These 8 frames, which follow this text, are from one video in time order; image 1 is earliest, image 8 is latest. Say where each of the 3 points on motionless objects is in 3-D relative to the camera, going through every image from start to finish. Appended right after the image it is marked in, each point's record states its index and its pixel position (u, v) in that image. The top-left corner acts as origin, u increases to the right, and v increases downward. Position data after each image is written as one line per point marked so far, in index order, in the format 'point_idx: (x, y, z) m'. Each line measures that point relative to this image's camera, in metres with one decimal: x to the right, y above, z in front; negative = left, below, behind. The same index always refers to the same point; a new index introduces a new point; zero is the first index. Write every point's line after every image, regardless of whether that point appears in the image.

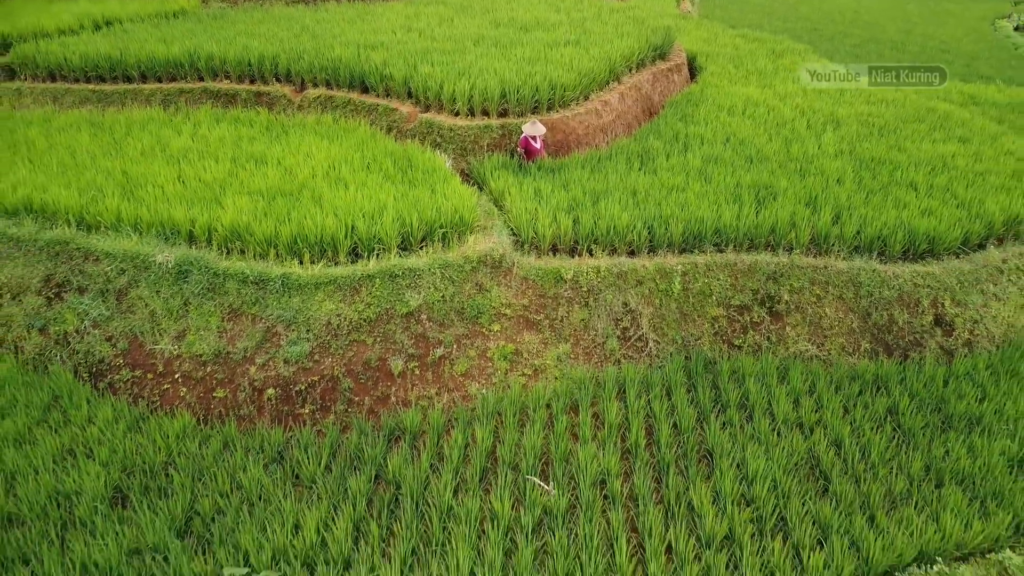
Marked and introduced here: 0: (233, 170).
0: (-1.0, +0.4, +3.2) m
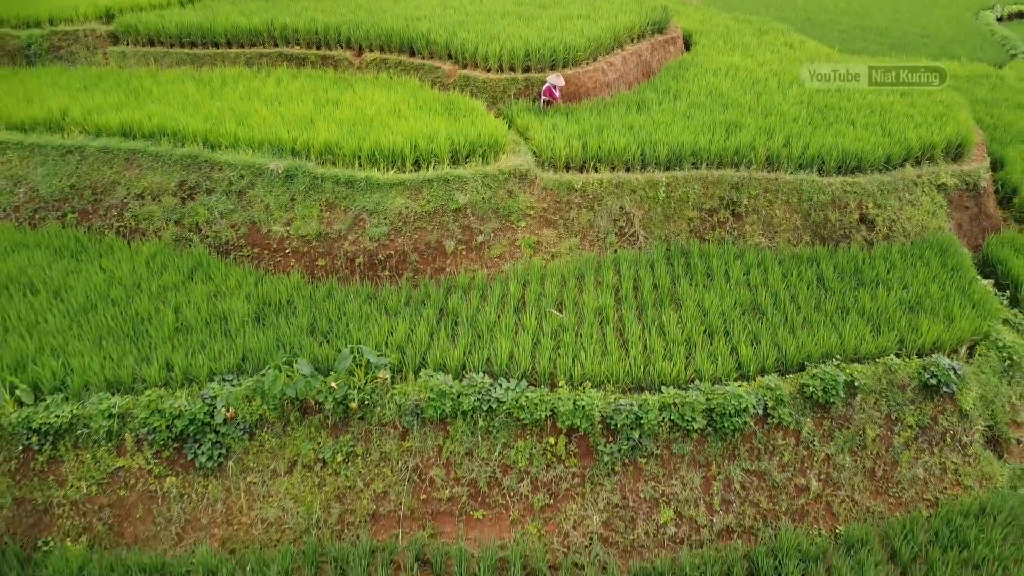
0: (-0.9, +0.8, +4.0) m
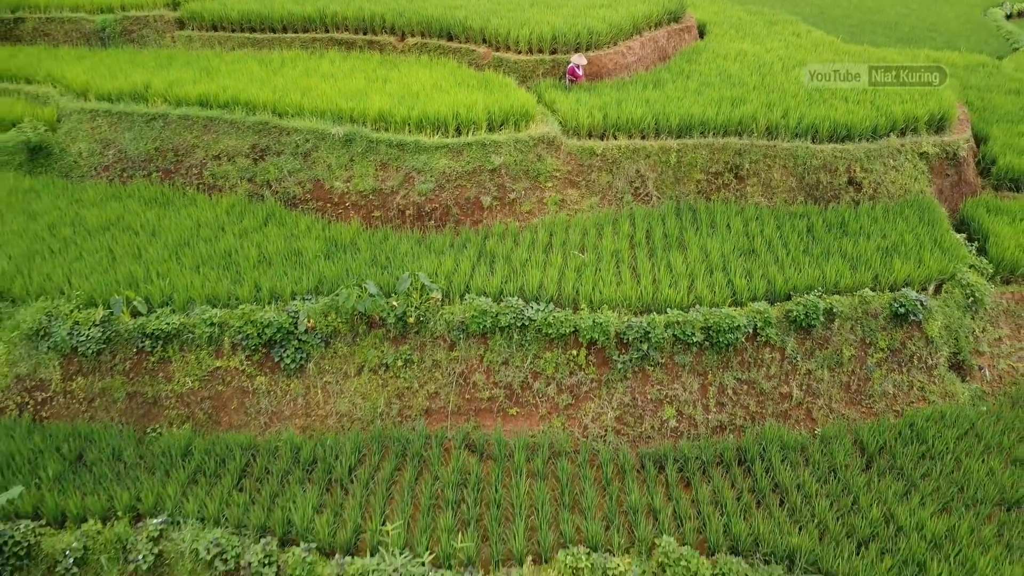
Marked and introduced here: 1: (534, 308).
0: (-0.8, +1.1, +4.5) m
1: (+0.1, -0.1, +3.2) m
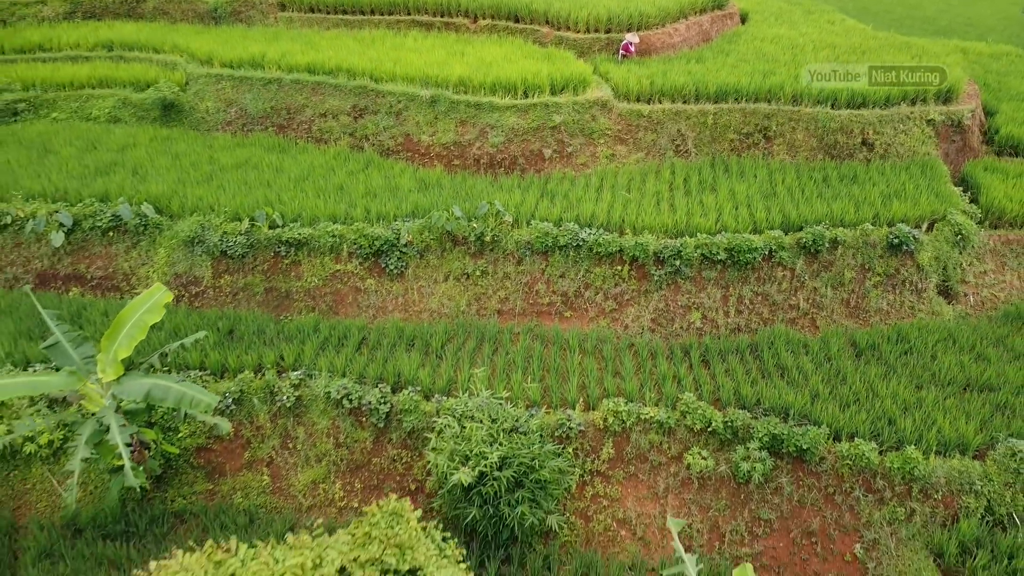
0: (-0.4, +1.4, +5.3) m
1: (+0.3, +0.3, +3.9) m
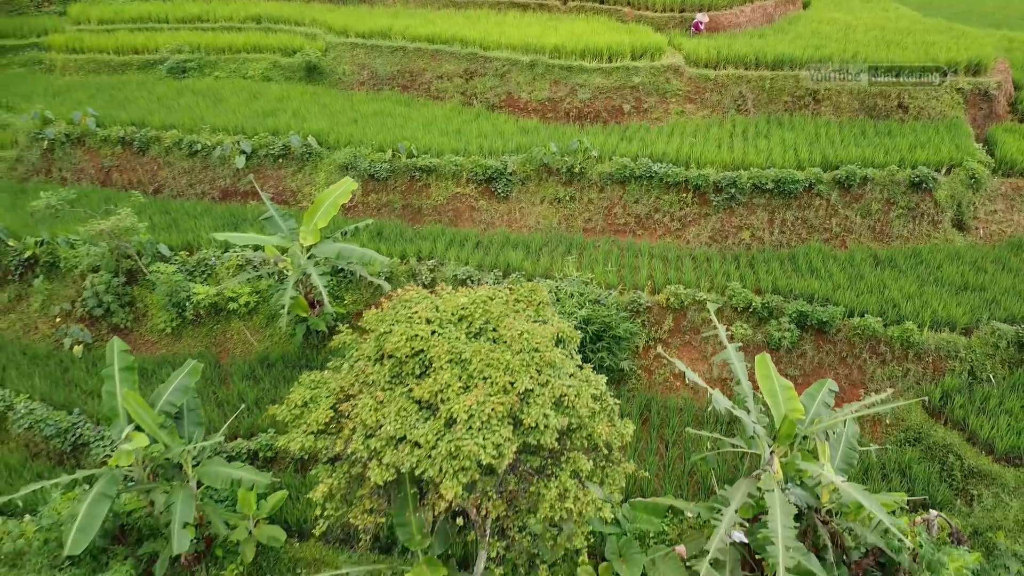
0: (+0.2, +1.9, +6.3) m
1: (+0.8, +0.7, +4.8) m
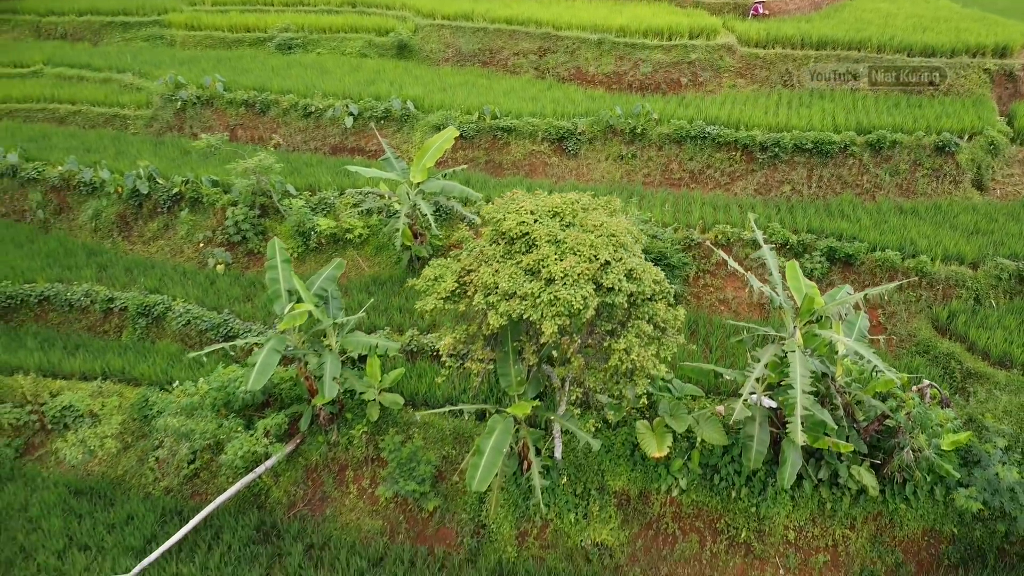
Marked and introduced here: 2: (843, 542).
0: (+0.8, +2.2, +7.0) m
1: (+1.3, +1.0, +5.5) m
2: (+1.4, -1.1, +3.7) m
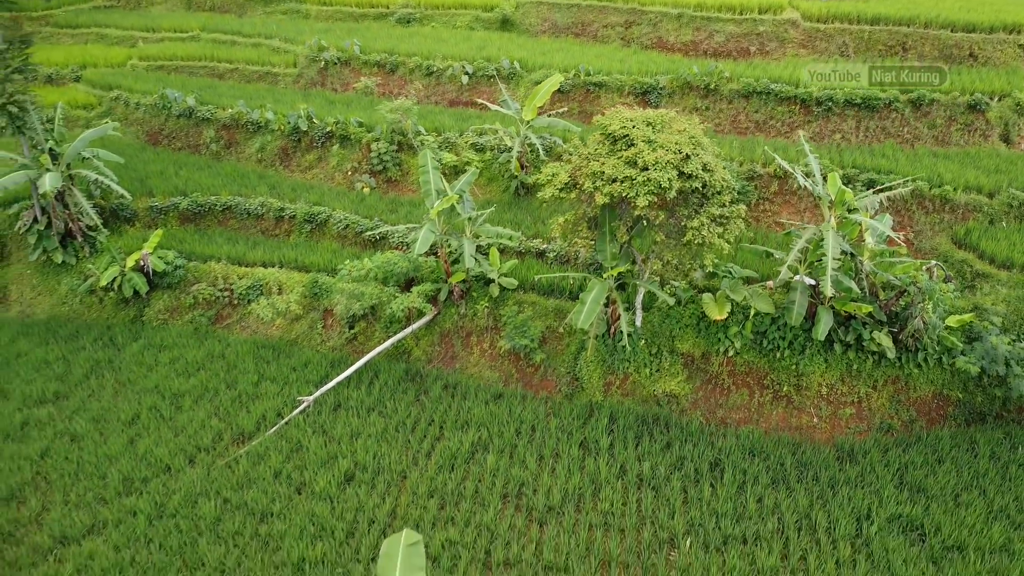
0: (+1.7, +2.7, +8.0) m
1: (+2.0, +1.5, +6.5) m
2: (+1.9, -0.6, +4.7) m
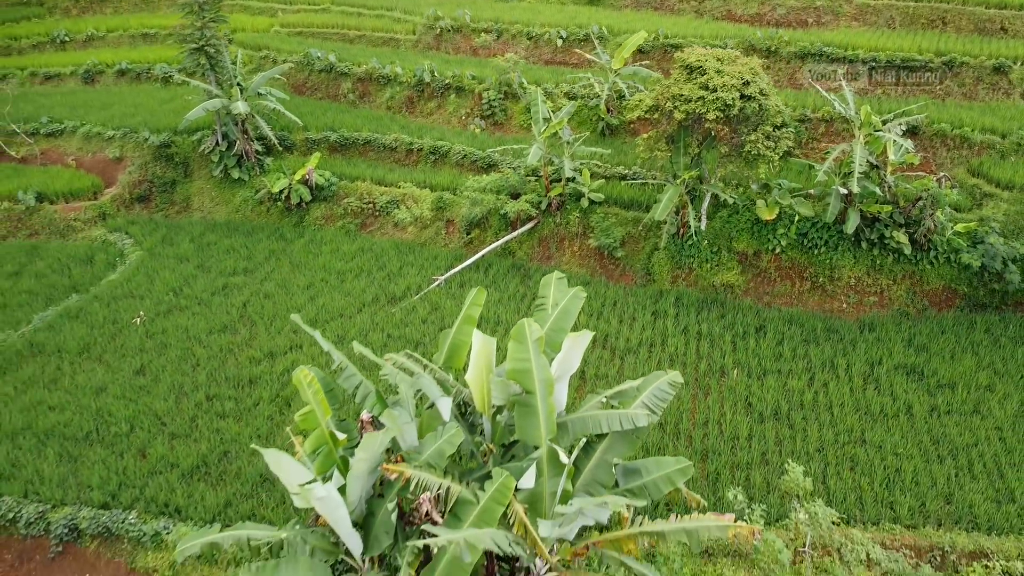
0: (+2.6, +3.3, +9.2) m
1: (+2.8, +2.1, +7.7) m
2: (+2.6, 0.0, +5.9) m
